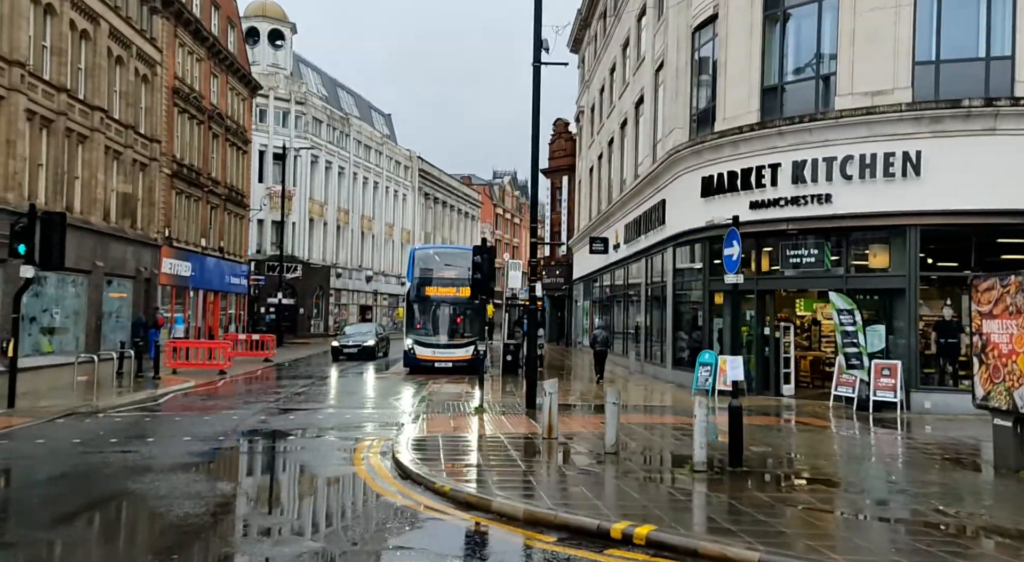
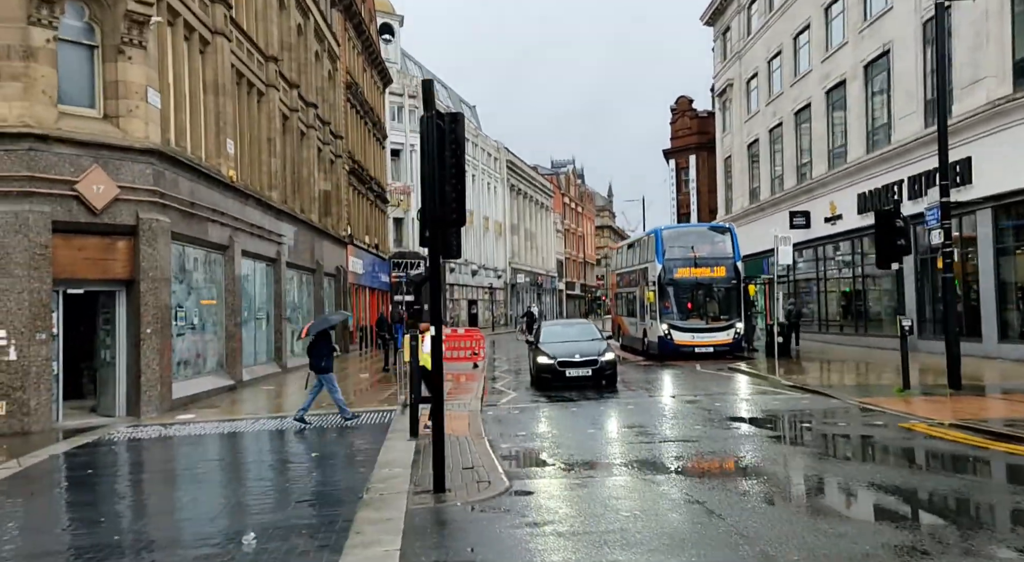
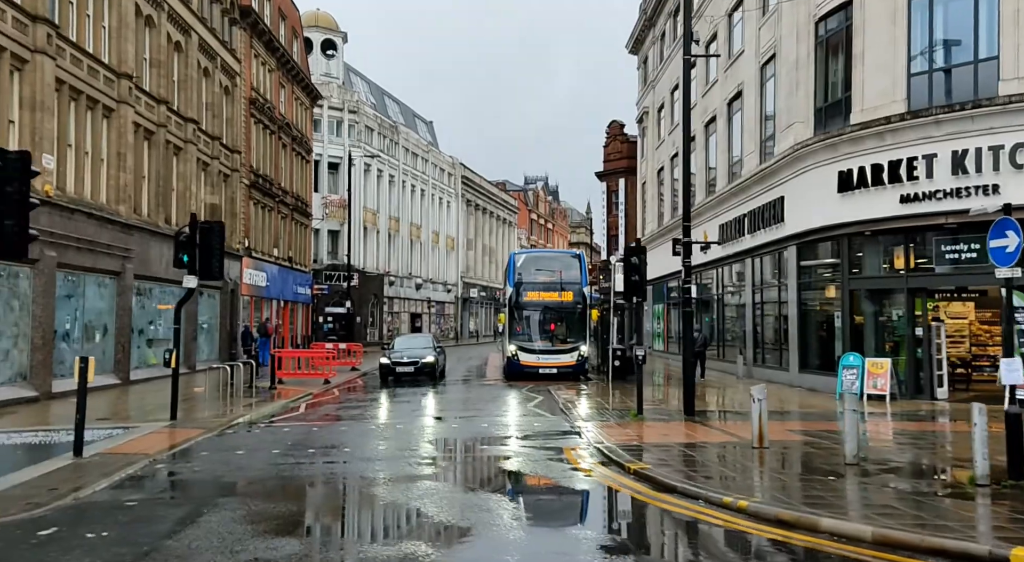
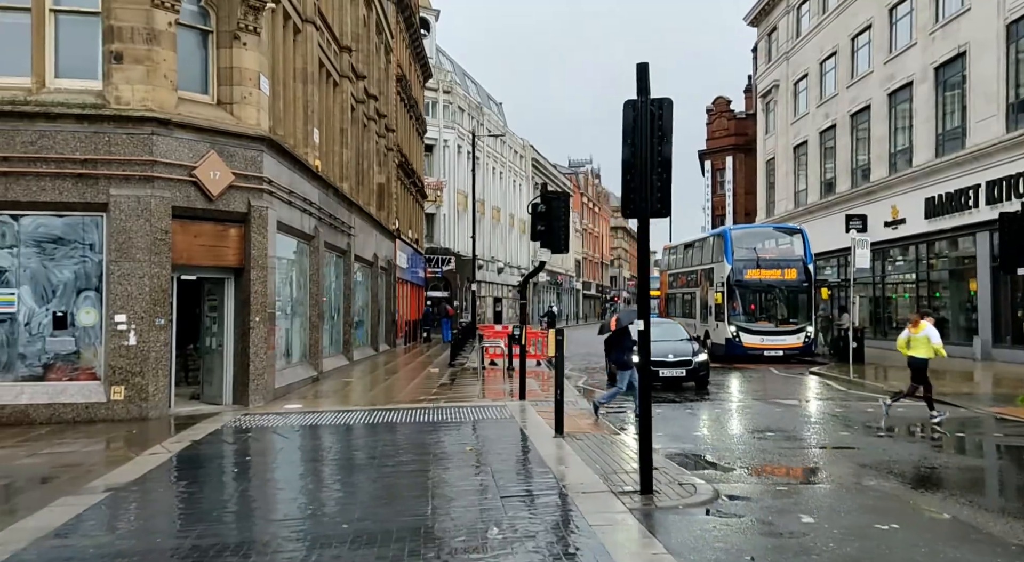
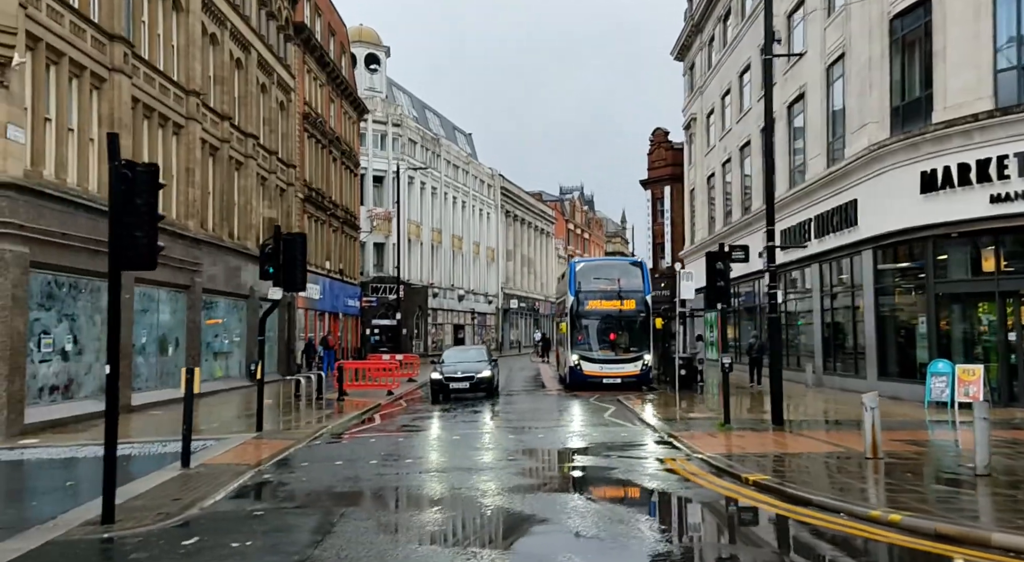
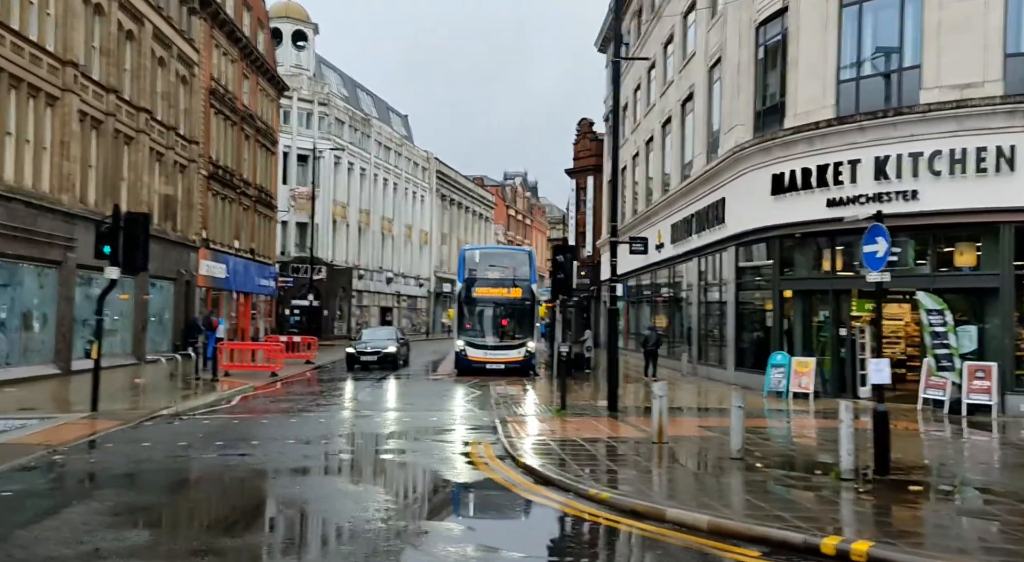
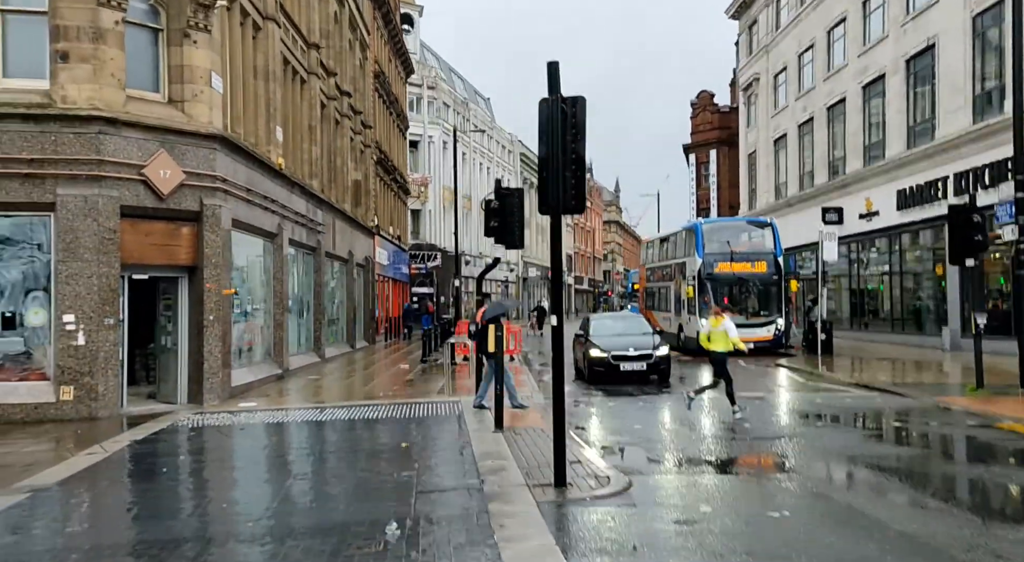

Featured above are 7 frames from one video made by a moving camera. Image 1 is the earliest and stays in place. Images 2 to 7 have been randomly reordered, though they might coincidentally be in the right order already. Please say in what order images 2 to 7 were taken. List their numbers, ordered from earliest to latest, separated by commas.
6, 3, 5, 2, 7, 4
